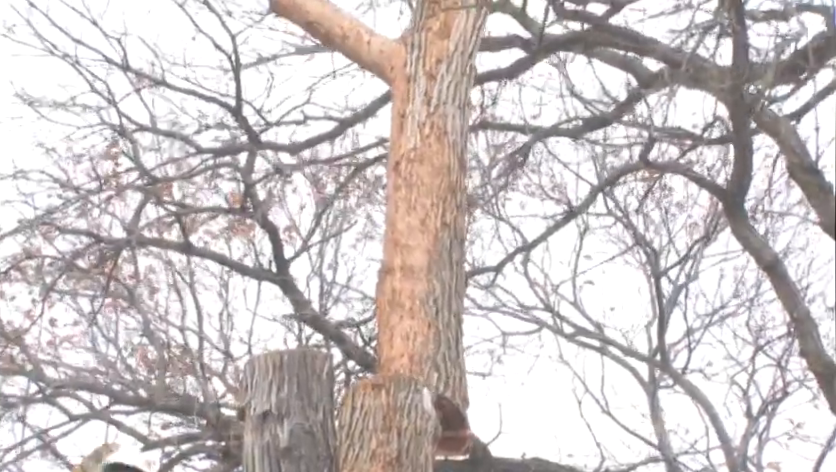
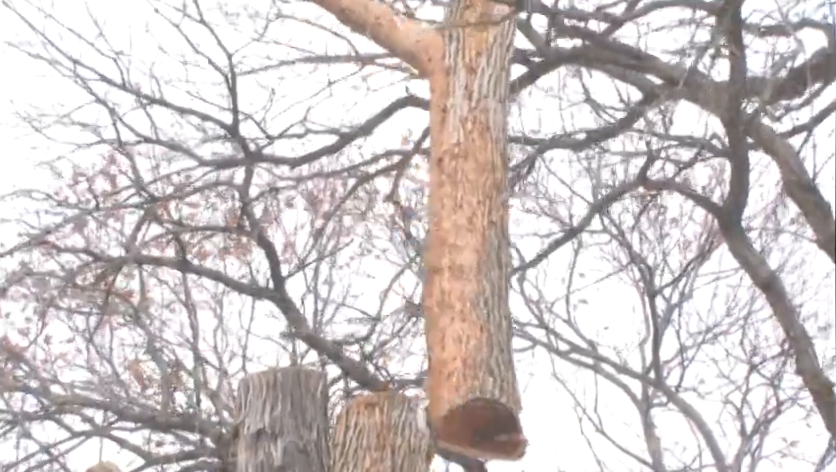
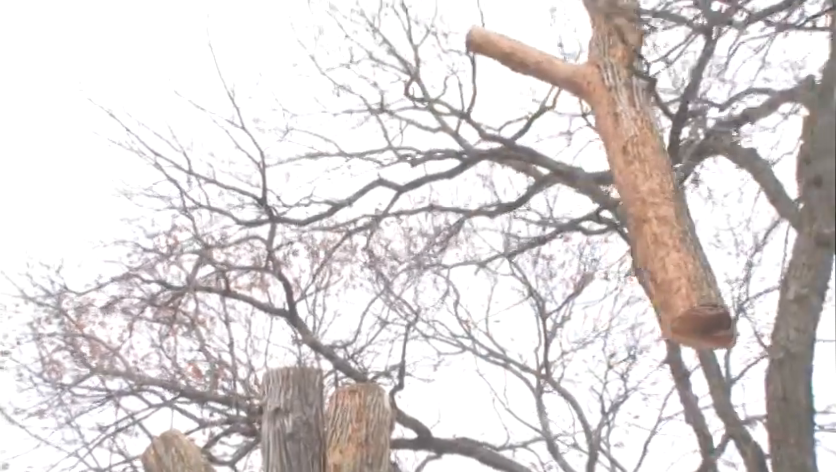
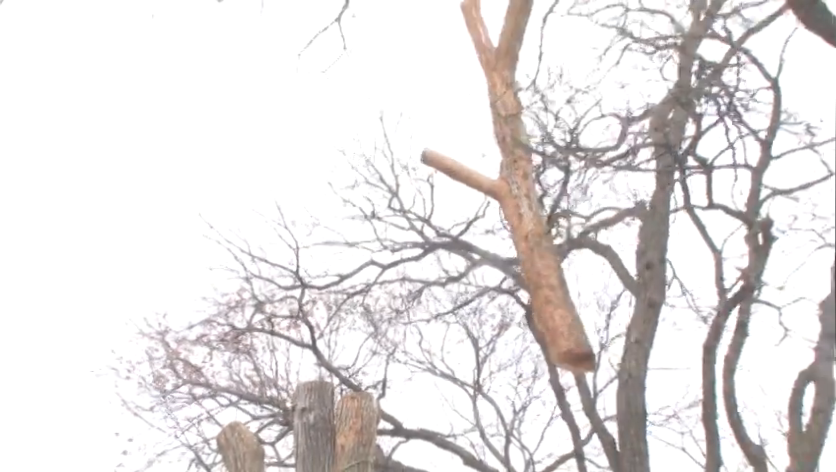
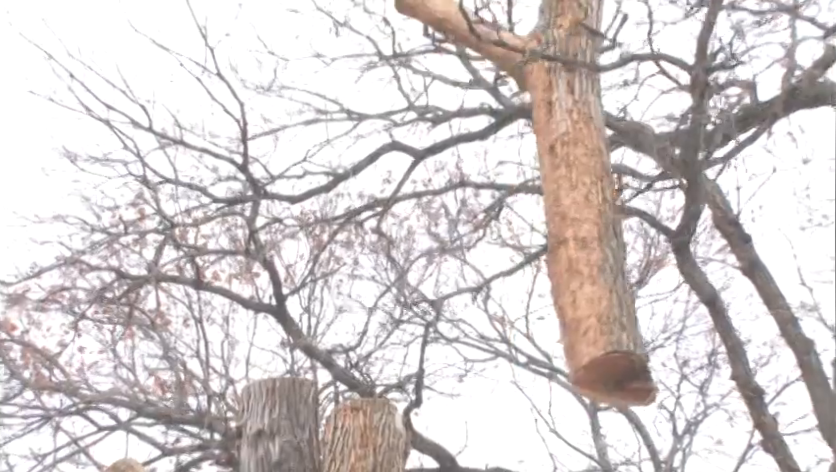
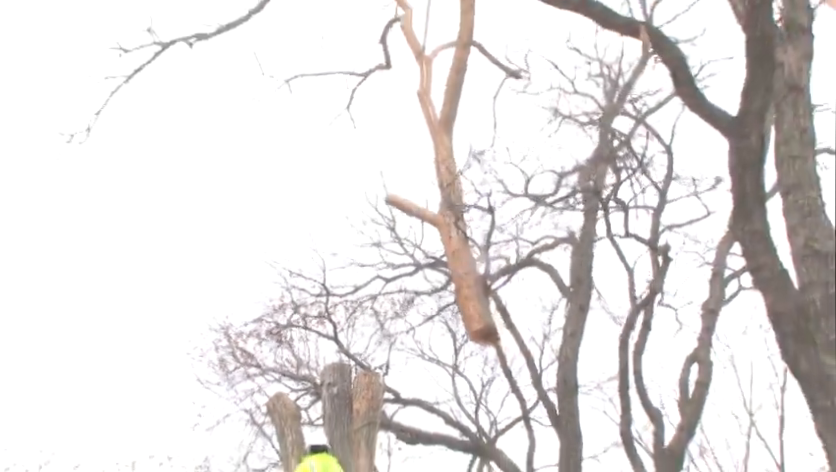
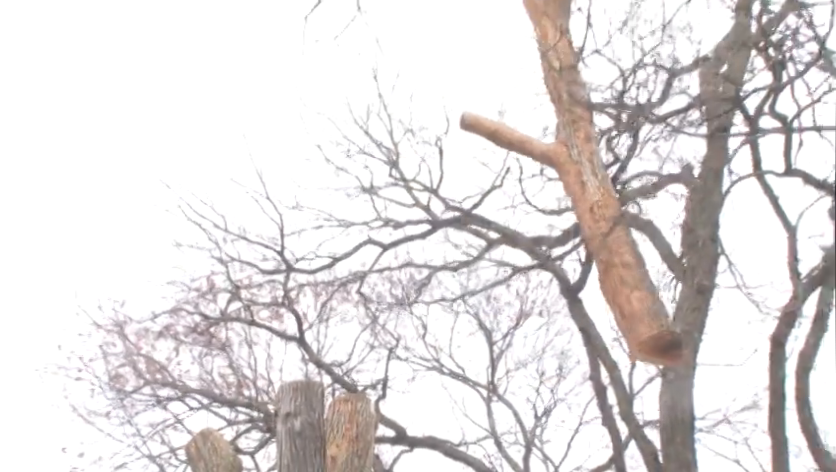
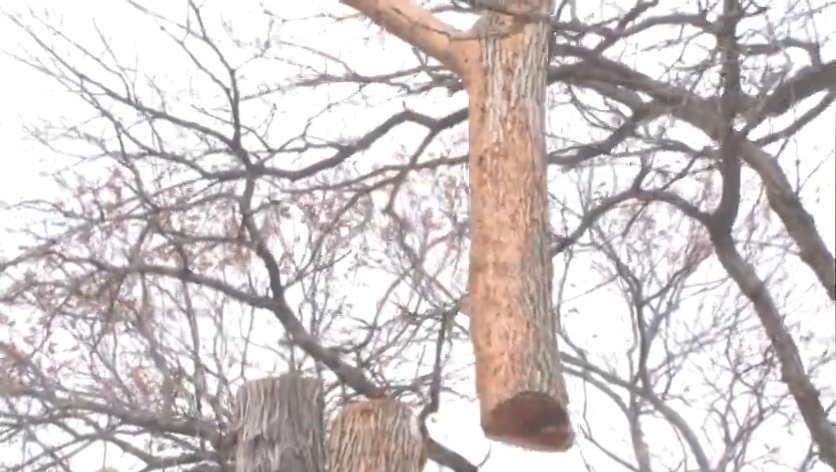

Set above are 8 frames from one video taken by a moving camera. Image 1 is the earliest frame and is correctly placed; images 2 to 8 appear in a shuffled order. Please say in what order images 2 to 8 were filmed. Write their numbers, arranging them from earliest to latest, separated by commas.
2, 8, 5, 3, 7, 4, 6
